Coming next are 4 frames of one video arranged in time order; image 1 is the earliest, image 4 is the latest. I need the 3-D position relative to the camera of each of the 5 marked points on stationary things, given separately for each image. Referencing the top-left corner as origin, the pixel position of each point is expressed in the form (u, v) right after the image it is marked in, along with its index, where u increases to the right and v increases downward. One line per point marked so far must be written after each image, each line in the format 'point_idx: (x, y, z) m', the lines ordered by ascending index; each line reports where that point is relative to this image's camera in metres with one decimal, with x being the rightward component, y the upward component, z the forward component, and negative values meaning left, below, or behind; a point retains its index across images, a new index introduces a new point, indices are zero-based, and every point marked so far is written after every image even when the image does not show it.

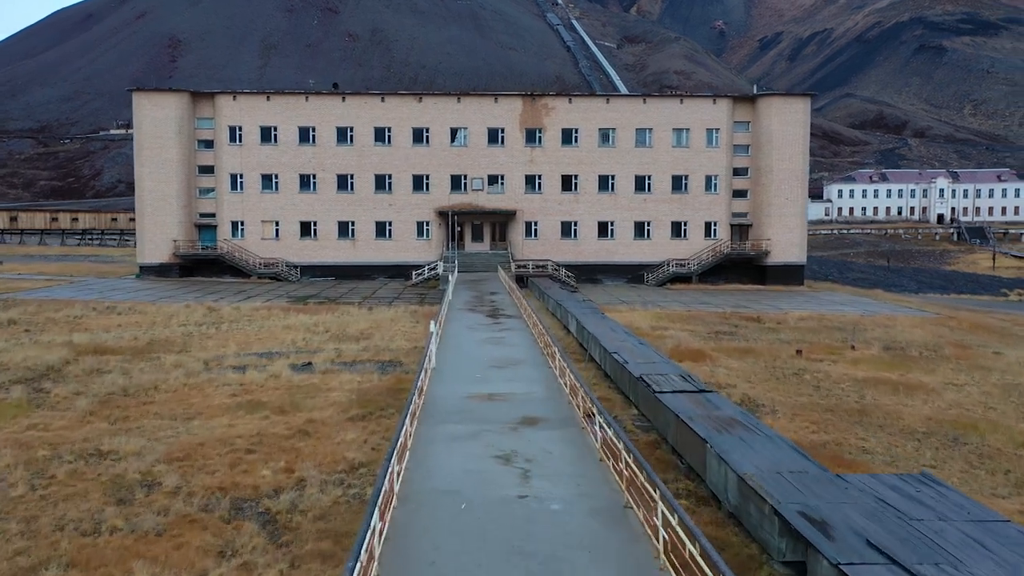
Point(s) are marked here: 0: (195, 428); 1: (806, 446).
0: (-5.2, -2.3, +13.1) m
1: (+4.9, -2.6, +13.3) m
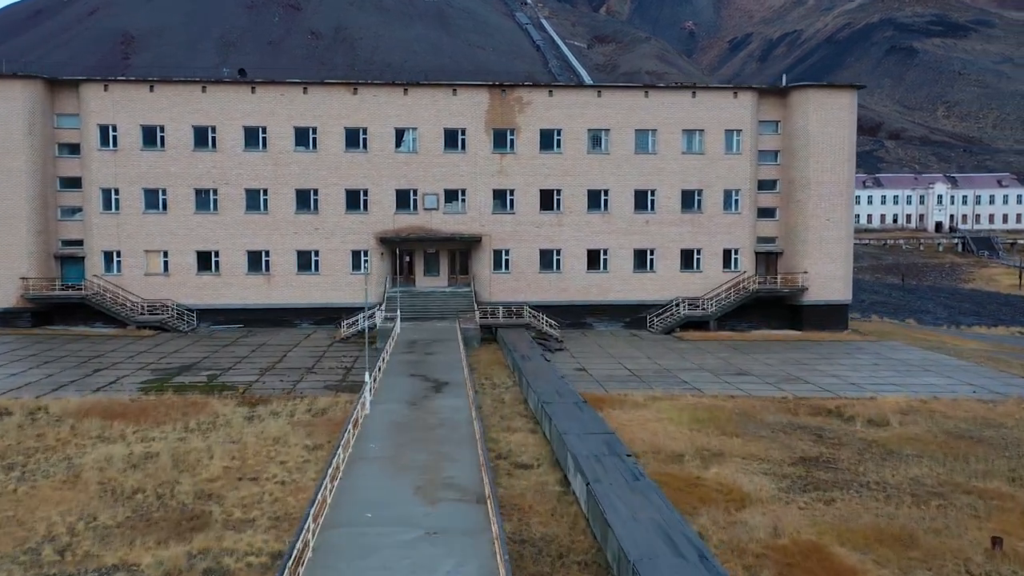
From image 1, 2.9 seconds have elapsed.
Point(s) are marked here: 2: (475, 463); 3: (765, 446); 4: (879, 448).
0: (-5.5, -4.5, +2.1) m
1: (+4.6, -4.7, +2.7) m
2: (-0.6, -2.9, +13.2) m
3: (+5.6, -3.5, +17.8) m
4: (+8.3, -3.6, +18.0) m
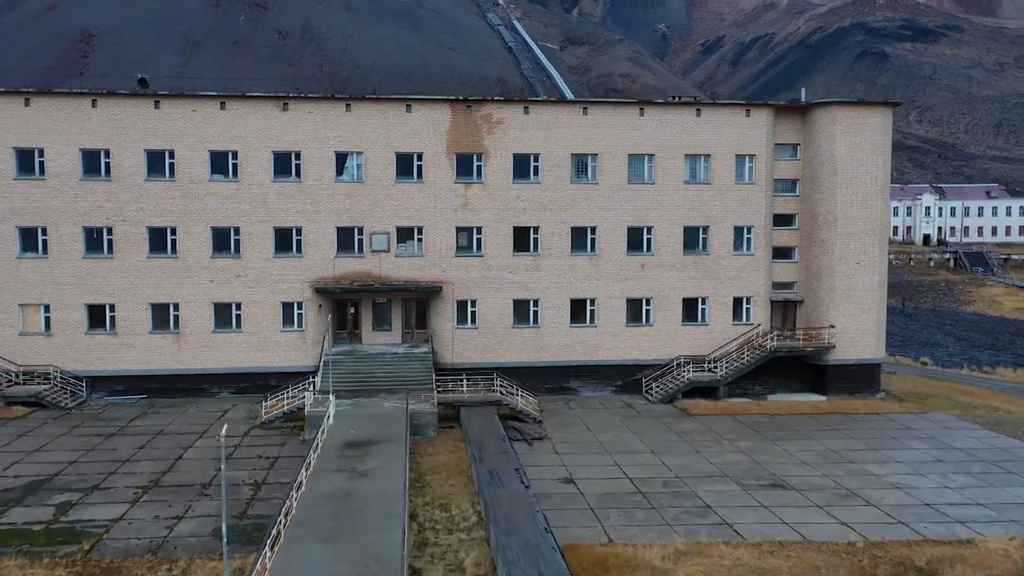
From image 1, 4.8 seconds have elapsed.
0: (-5.5, -6.6, -4.6) m
1: (+4.5, -6.9, -3.7) m
2: (-1.0, -5.0, +6.7) m
3: (+5.0, -5.7, +11.5) m
4: (+7.7, -5.7, +11.8) m
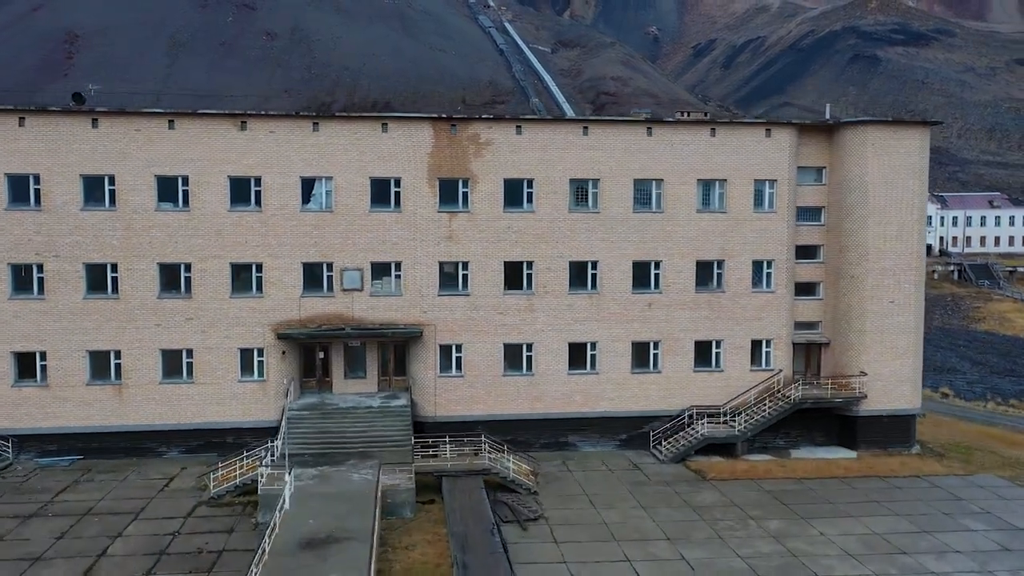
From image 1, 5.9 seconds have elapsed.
0: (-5.5, -8.0, -8.2) m
1: (+4.6, -8.2, -7.2) m
2: (-1.1, -6.4, +3.1) m
3: (+4.9, -7.0, +8.0) m
4: (+7.6, -7.1, +8.3) m
